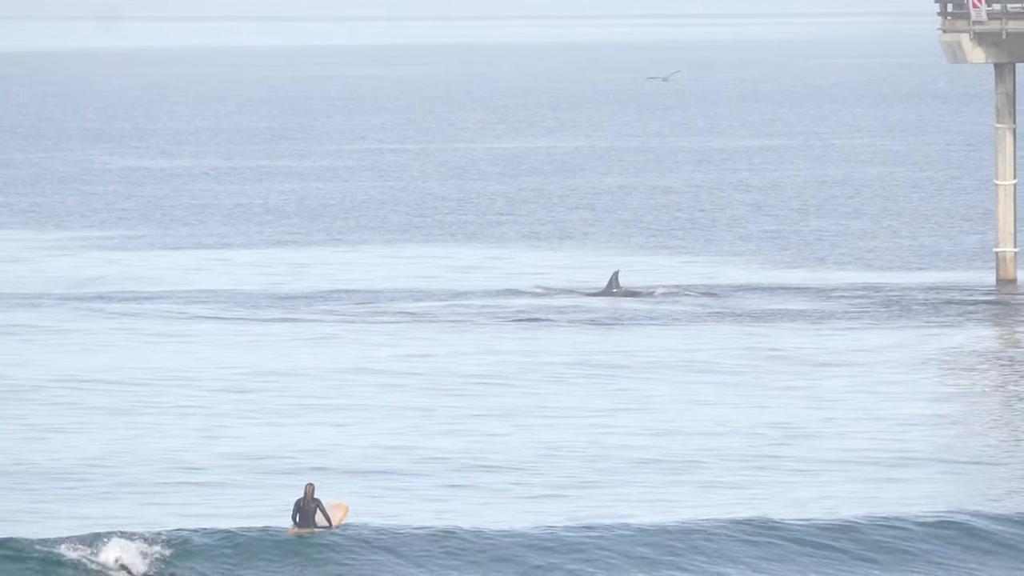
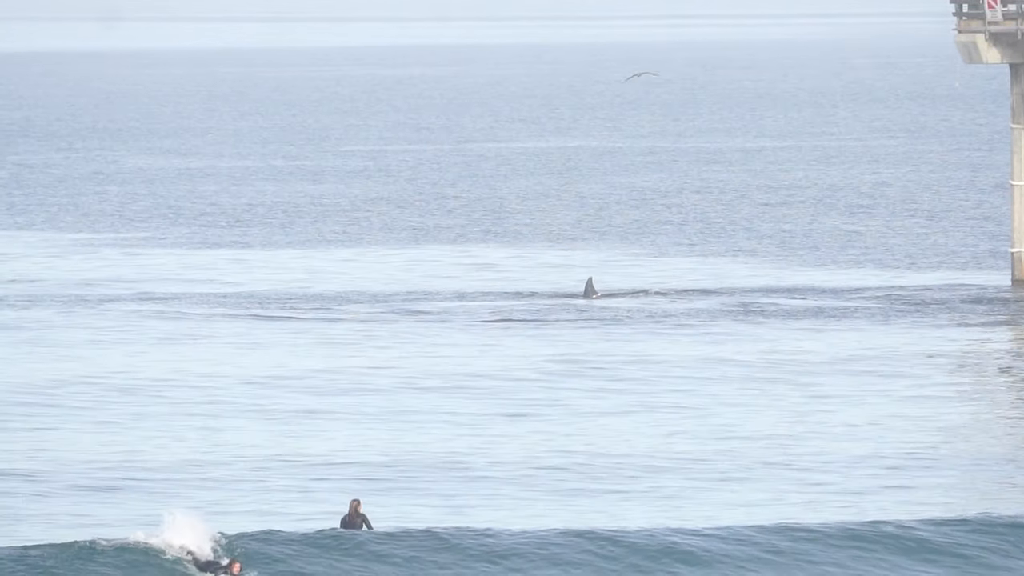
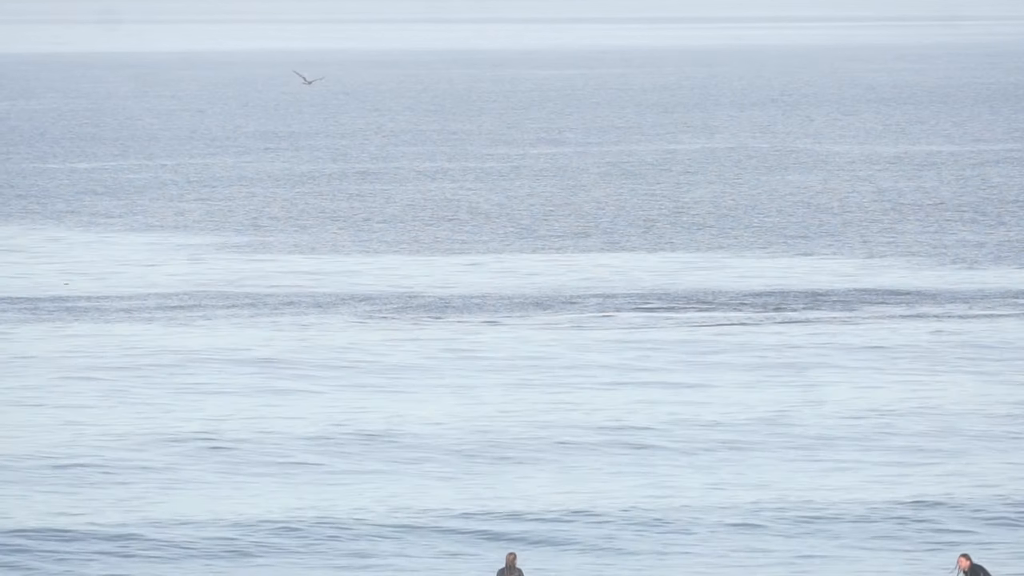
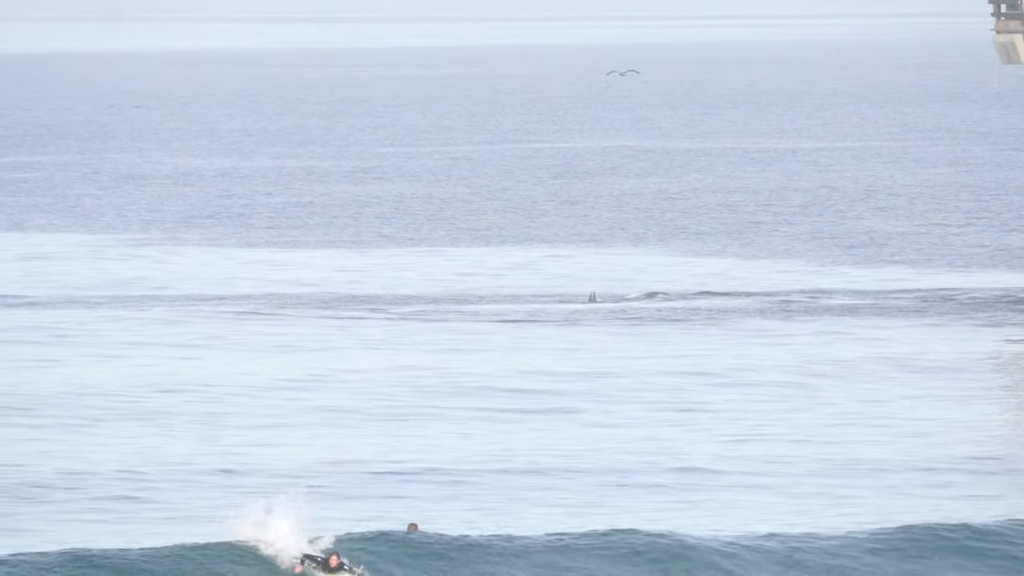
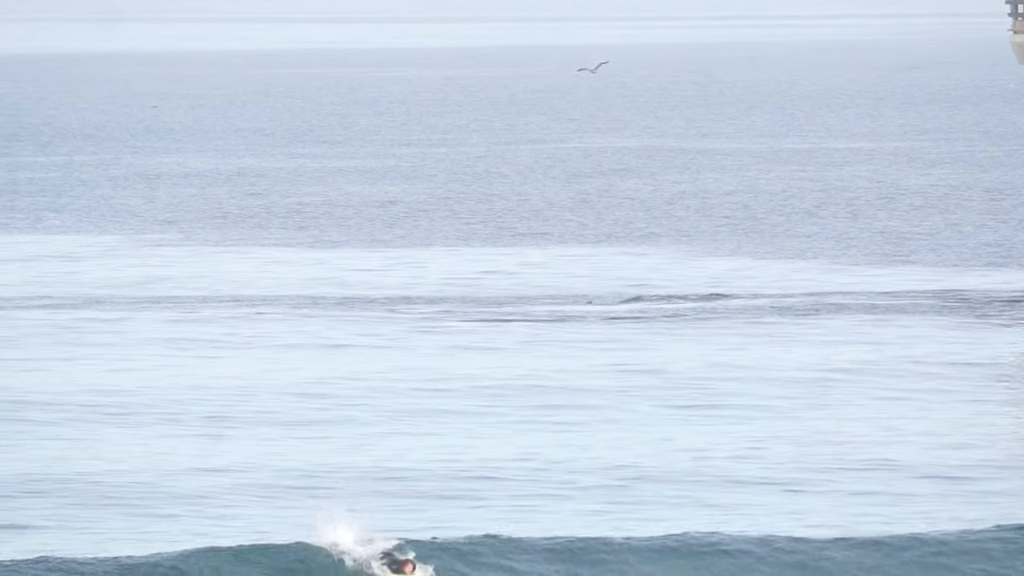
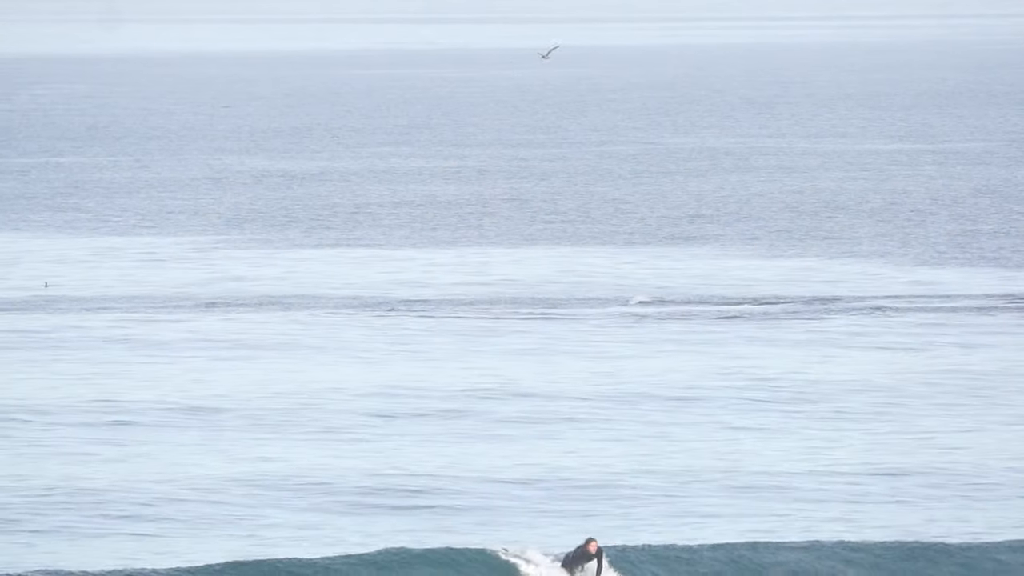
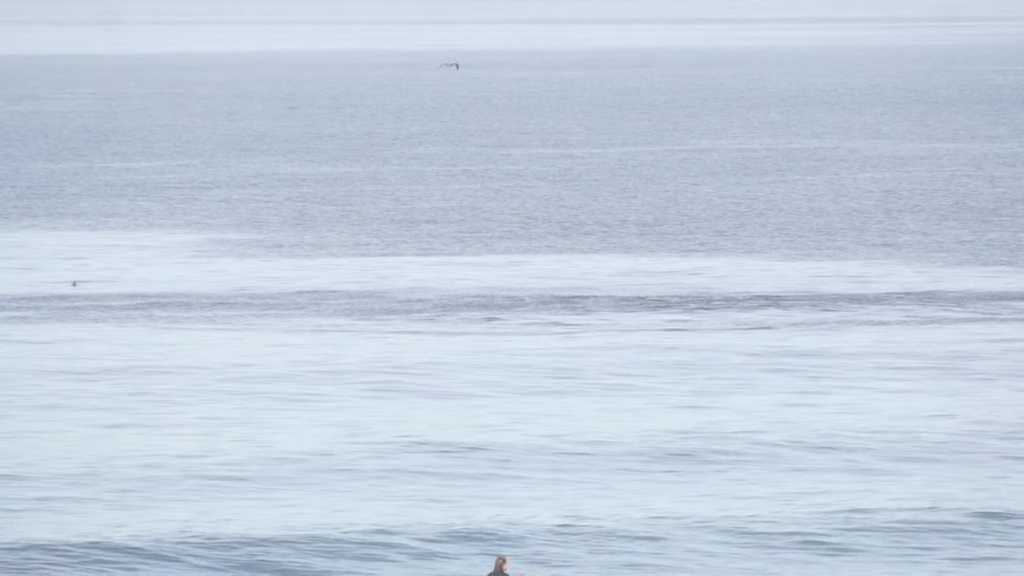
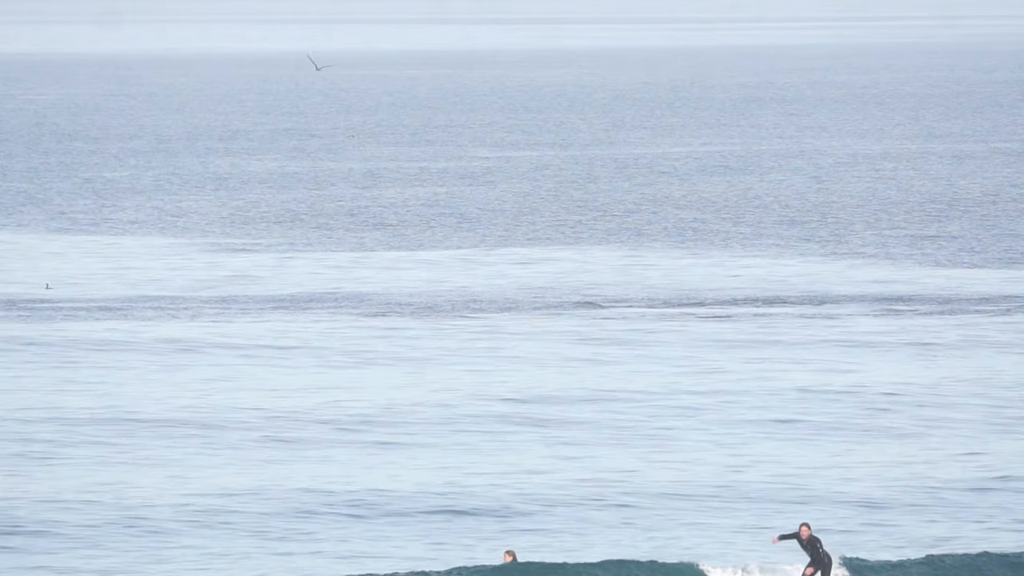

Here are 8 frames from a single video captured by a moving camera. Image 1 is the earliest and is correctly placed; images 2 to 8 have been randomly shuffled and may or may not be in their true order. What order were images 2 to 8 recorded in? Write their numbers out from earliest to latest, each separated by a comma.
2, 4, 5, 6, 8, 3, 7
